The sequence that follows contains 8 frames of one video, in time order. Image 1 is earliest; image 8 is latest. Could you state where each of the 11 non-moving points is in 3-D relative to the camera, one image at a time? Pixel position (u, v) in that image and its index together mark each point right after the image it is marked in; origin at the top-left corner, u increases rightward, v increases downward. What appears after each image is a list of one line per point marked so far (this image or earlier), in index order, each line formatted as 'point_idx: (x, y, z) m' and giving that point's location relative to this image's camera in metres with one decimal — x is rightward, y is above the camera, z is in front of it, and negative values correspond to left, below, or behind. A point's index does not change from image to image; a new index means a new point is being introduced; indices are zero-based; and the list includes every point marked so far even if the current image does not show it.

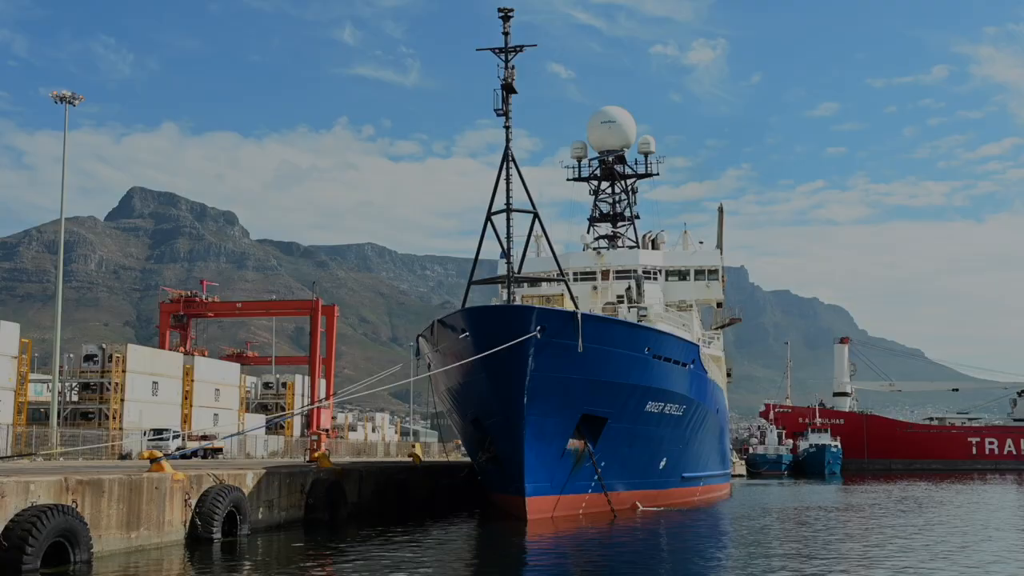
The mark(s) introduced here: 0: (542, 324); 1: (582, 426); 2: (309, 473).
0: (+0.5, -0.7, +17.8) m
1: (+1.5, -2.9, +19.4) m
2: (-4.1, -3.7, +18.5) m
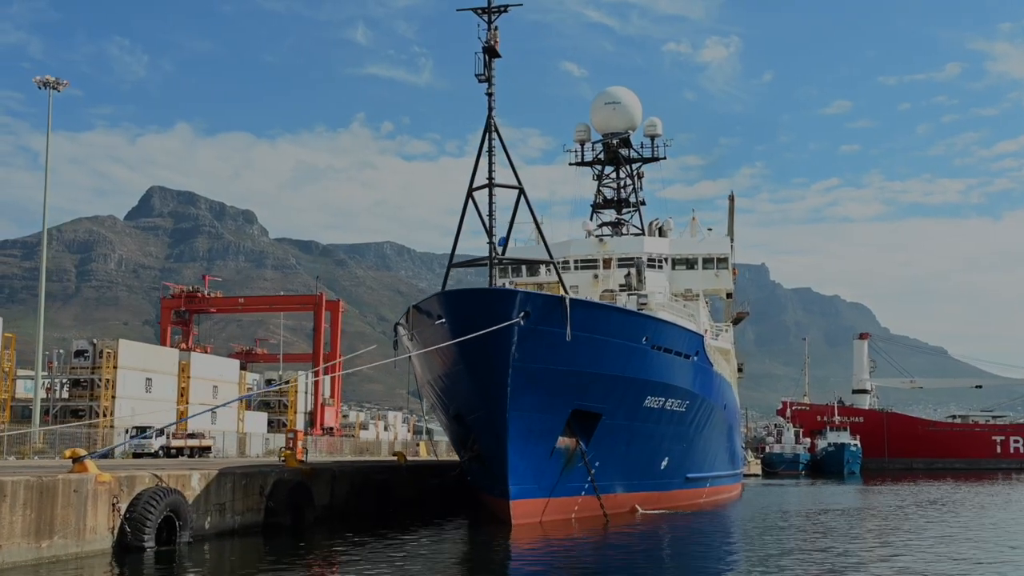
0: (+0.2, -0.4, +16.1) m
1: (+1.2, -2.6, +17.7) m
2: (-4.4, -3.4, +16.9) m
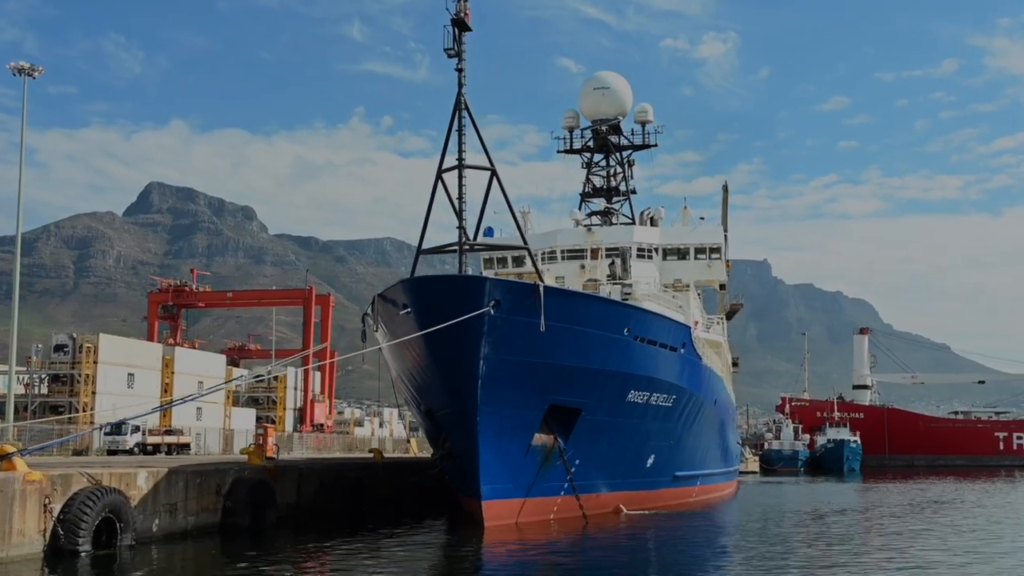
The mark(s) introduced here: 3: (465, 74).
0: (-0.3, -0.1, +15.2) m
1: (+0.7, -2.4, +16.8) m
2: (-4.9, -3.2, +16.0) m
3: (-0.8, +3.7, +16.0) m
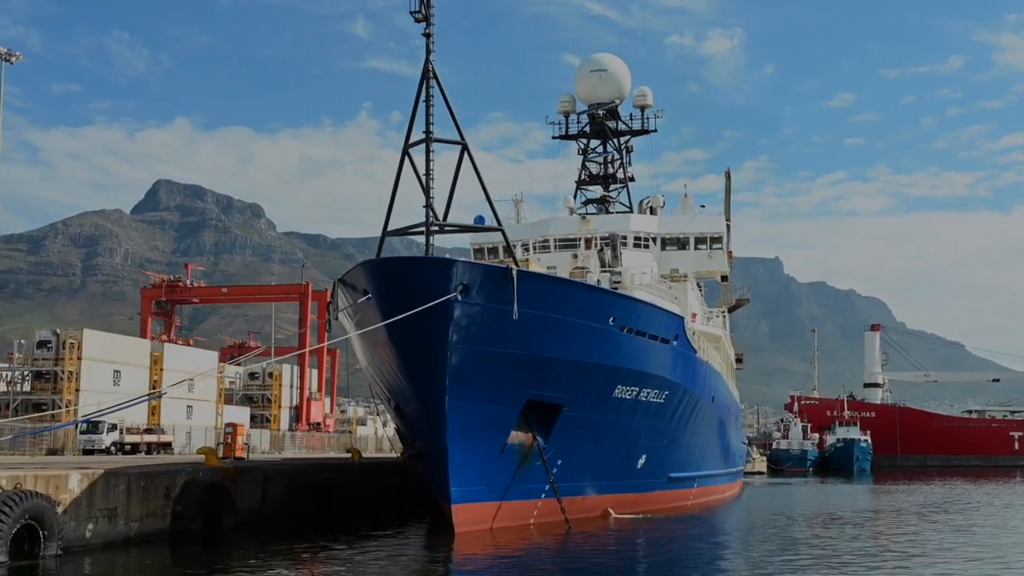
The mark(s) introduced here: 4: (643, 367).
0: (-0.7, +0.1, +13.9) m
1: (+0.3, -2.1, +15.5) m
2: (-5.3, -3.0, +14.8) m
3: (-1.2, +3.9, +14.7) m
4: (+2.4, -1.5, +17.0) m
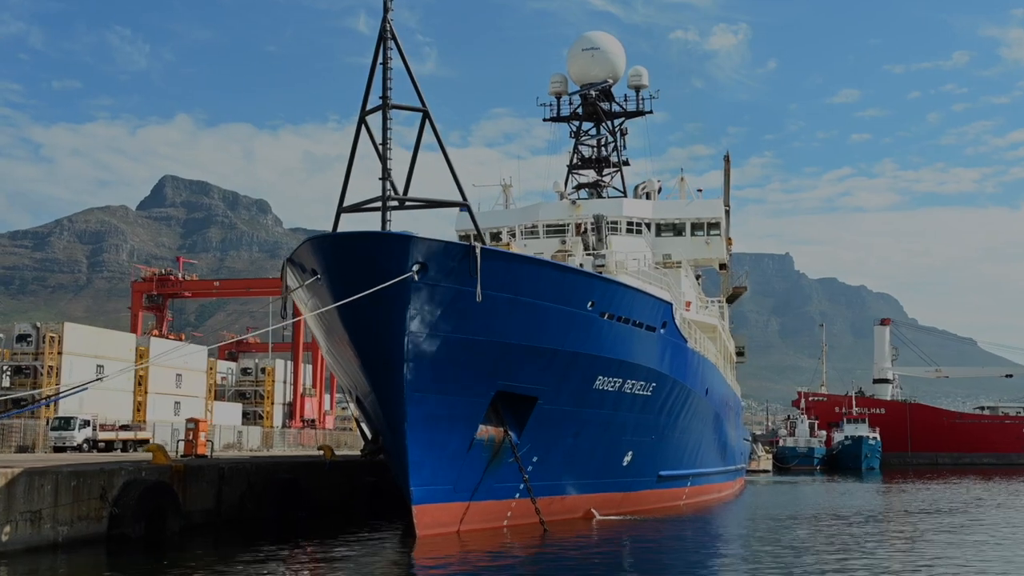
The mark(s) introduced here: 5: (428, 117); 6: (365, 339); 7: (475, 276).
0: (-1.2, +0.4, +12.6) m
1: (-0.2, -1.9, +14.2) m
2: (-5.8, -2.7, +13.6) m
3: (-1.7, +4.2, +13.5) m
4: (+2.0, -1.2, +15.7) m
5: (-1.4, +2.7, +14.7) m
6: (-2.1, -0.7, +13.0) m
7: (-0.5, +0.2, +13.0) m
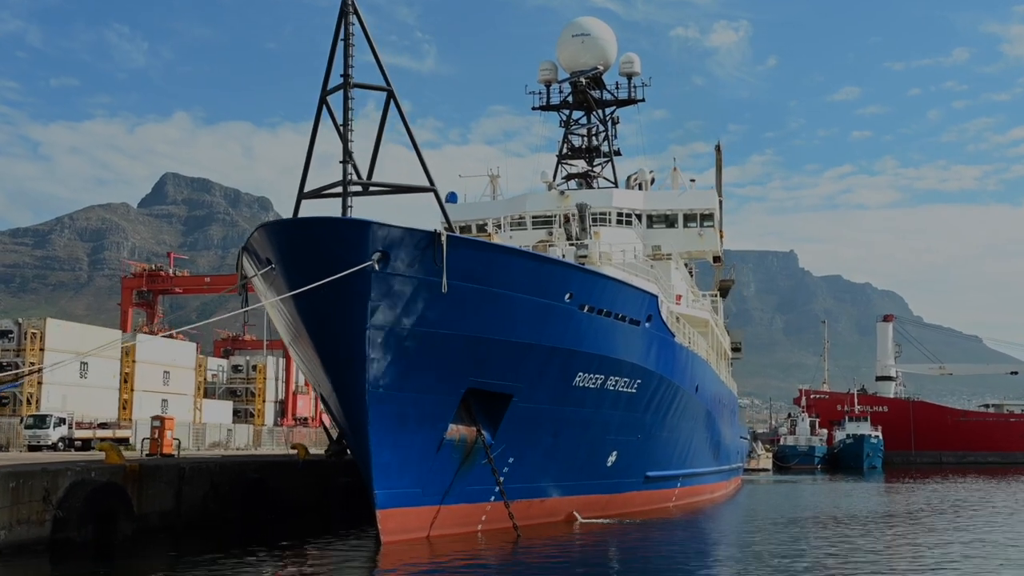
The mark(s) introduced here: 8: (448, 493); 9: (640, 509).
0: (-1.6, +0.5, +11.8) m
1: (-0.5, -1.7, +13.4) m
2: (-6.2, -2.6, +12.8) m
3: (-2.1, +4.4, +12.6) m
4: (+1.6, -1.0, +14.9) m
5: (-1.8, +2.9, +13.9) m
6: (-2.5, -0.6, +12.2) m
7: (-0.9, +0.3, +12.2) m
8: (-0.9, -3.0, +13.4) m
9: (+2.5, -4.4, +18.1) m
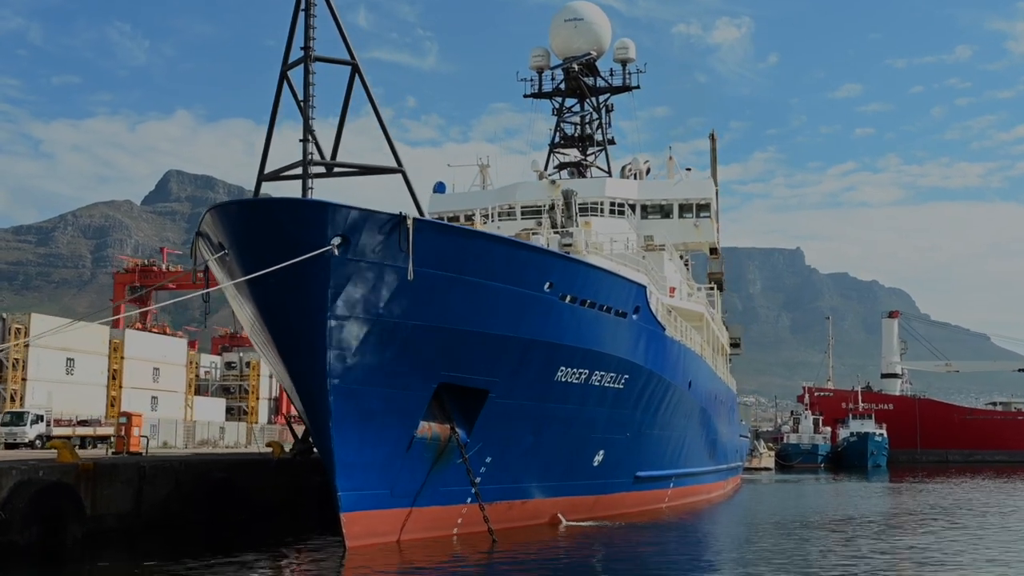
0: (-2.0, +0.7, +11.0) m
1: (-0.9, -1.6, +12.6) m
2: (-6.5, -2.4, +12.0) m
3: (-2.5, +4.5, +11.8) m
4: (+1.2, -0.9, +14.0) m
5: (-2.1, +3.0, +13.0) m
6: (-2.8, -0.4, +11.4) m
7: (-1.2, +0.5, +11.4) m
8: (-1.3, -2.8, +12.6) m
9: (+2.2, -4.2, +17.3) m
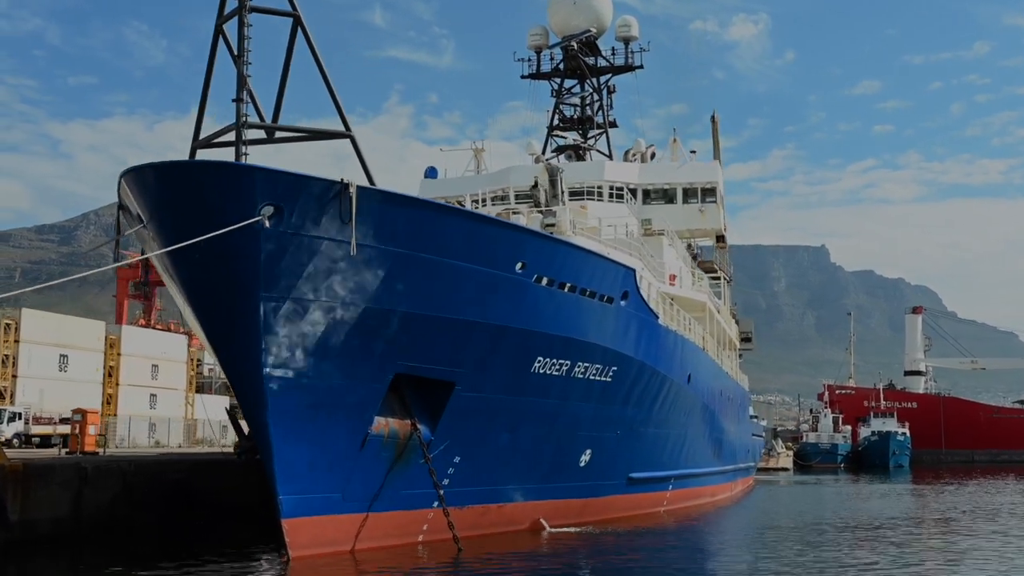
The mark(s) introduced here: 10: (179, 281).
0: (-2.4, +0.9, +9.8) m
1: (-1.3, -1.3, +11.3) m
2: (-6.9, -2.2, +10.9) m
3: (-2.9, +4.7, +10.6) m
4: (+0.9, -0.6, +12.7) m
5: (-2.5, +3.3, +11.8) m
6: (-3.3, -0.2, +10.2) m
7: (-1.7, +0.7, +10.2) m
8: (-1.6, -2.6, +11.3) m
9: (+2.0, -3.9, +16.0) m
10: (-3.7, +0.1, +10.6) m
